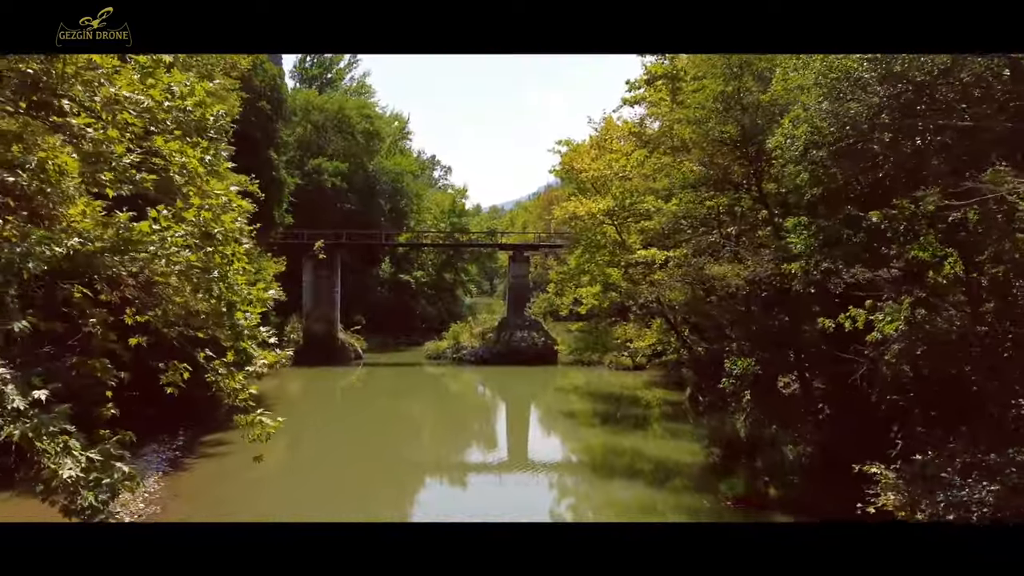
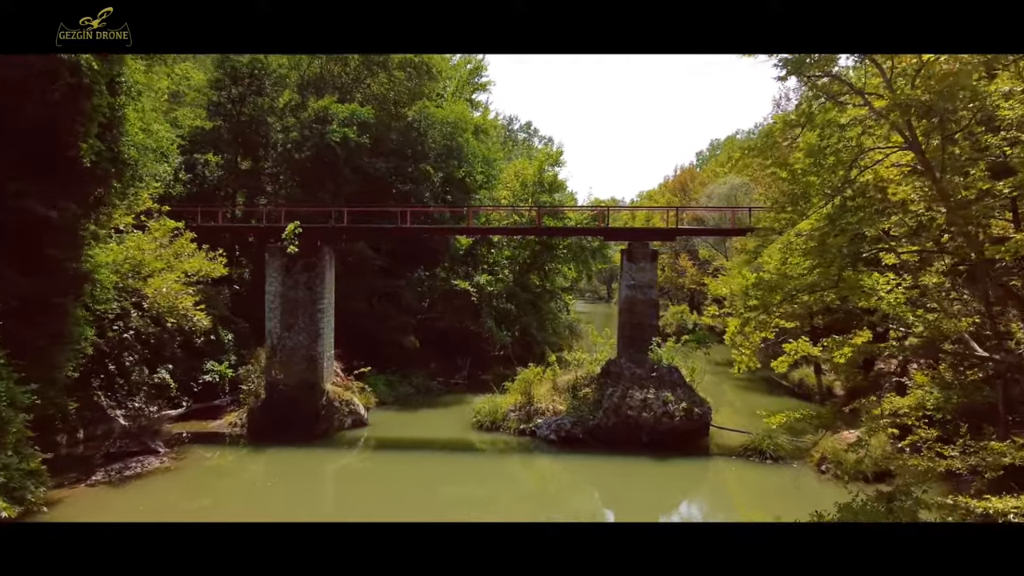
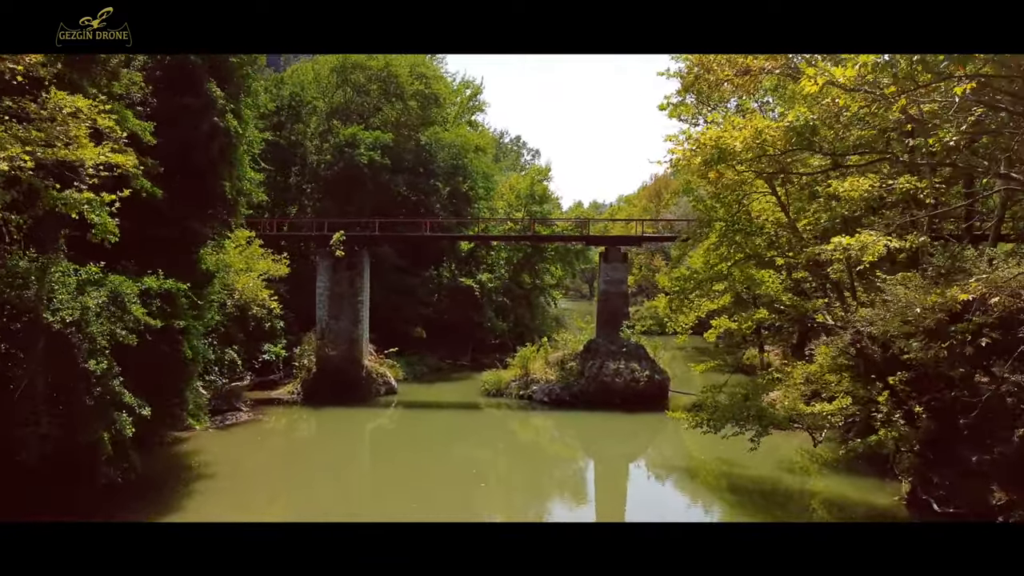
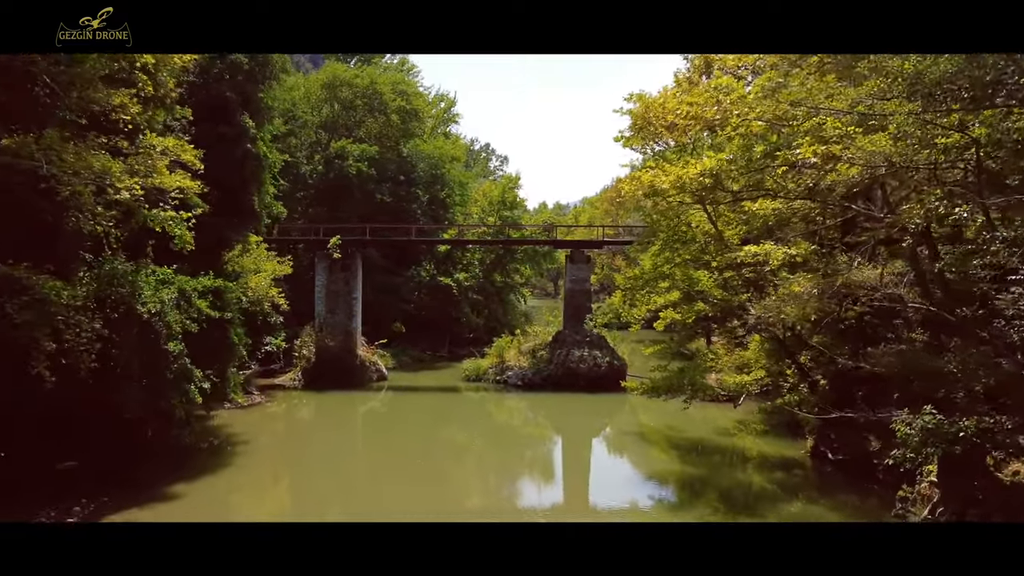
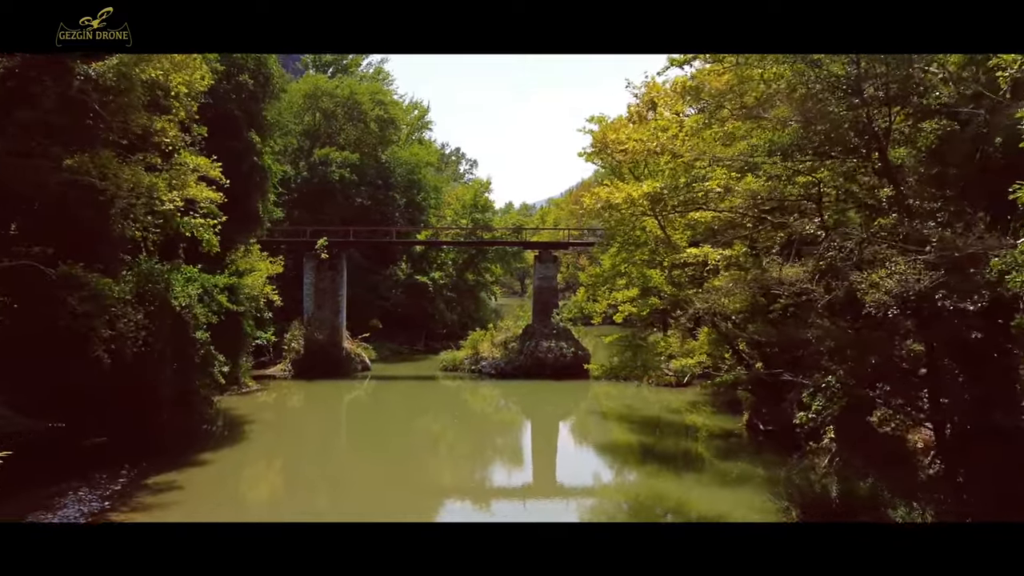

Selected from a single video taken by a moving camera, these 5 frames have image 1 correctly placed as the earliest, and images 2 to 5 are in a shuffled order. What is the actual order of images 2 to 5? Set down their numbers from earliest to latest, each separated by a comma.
5, 4, 3, 2
